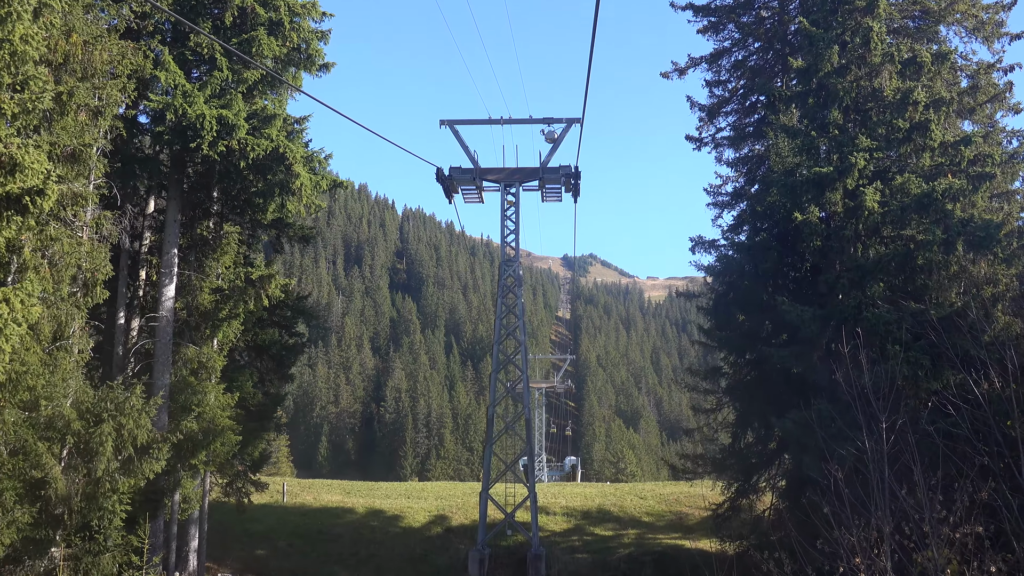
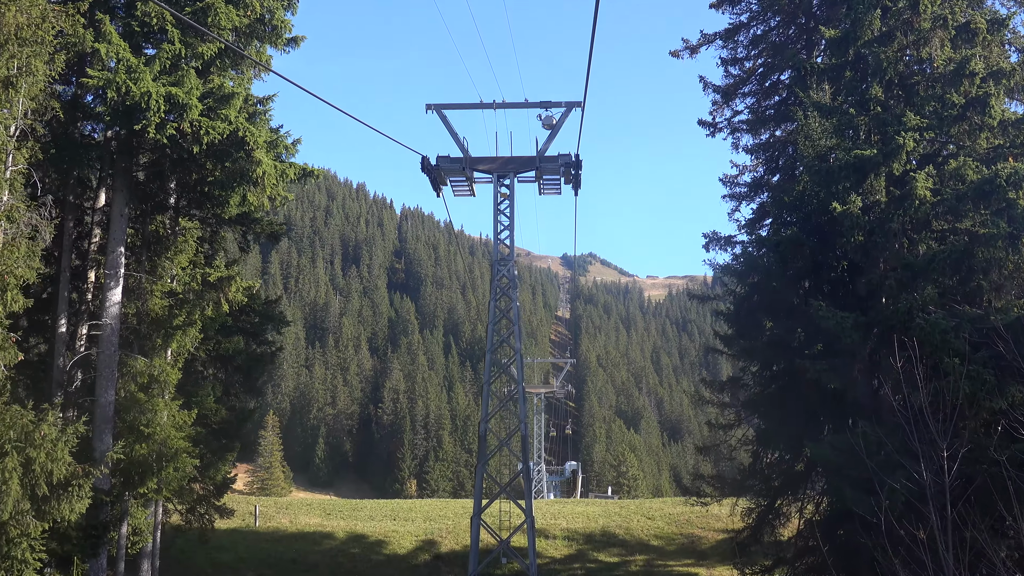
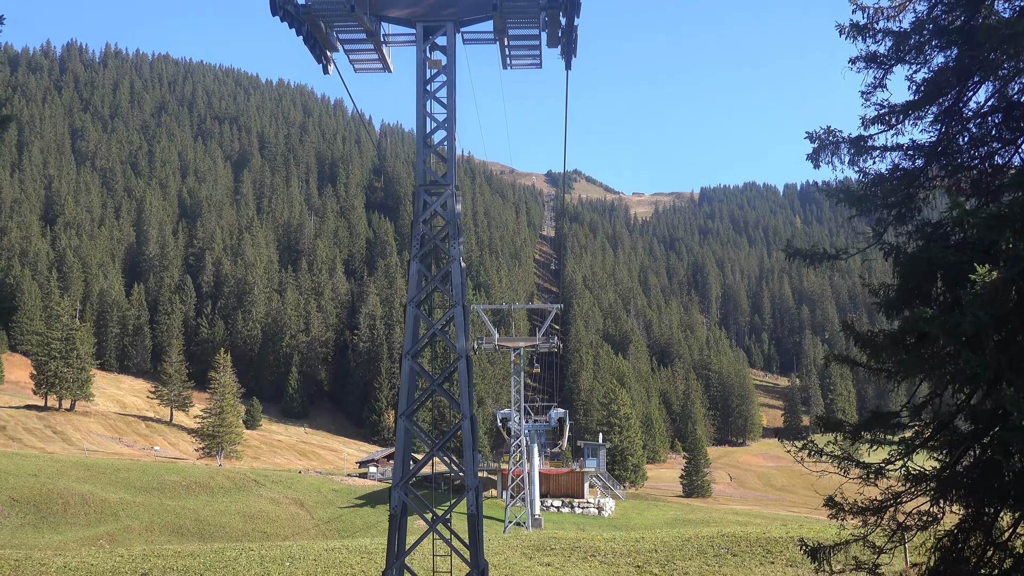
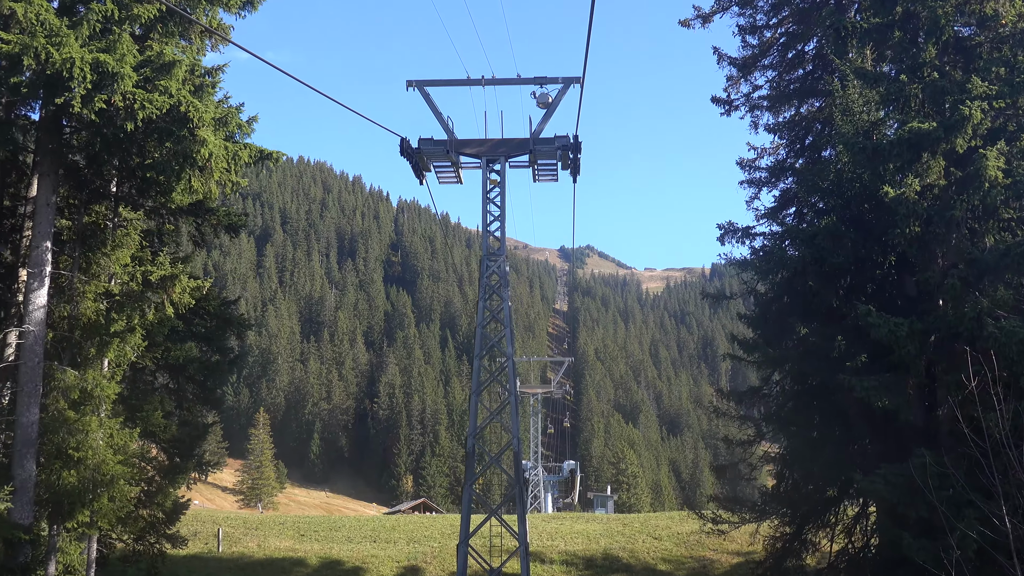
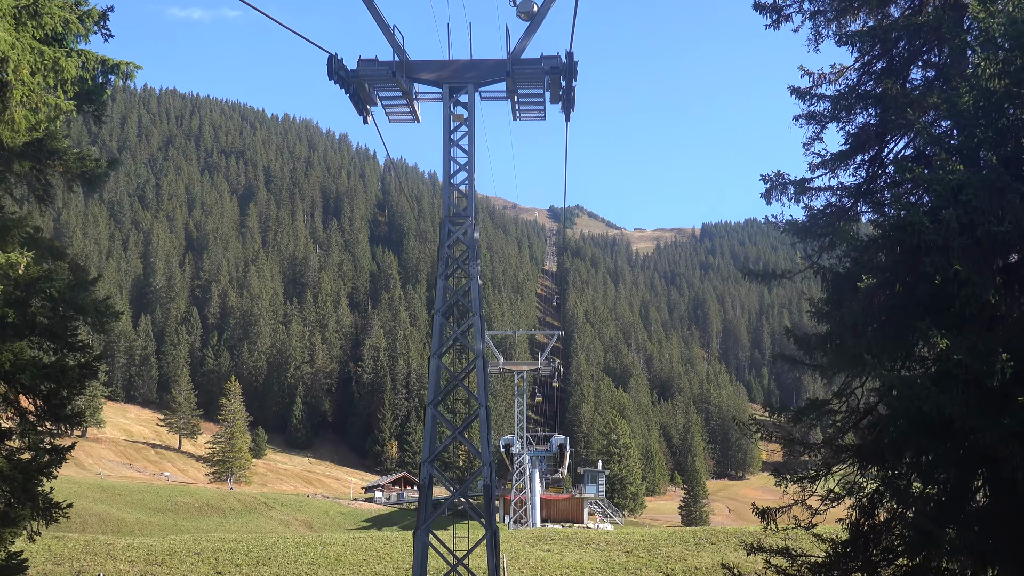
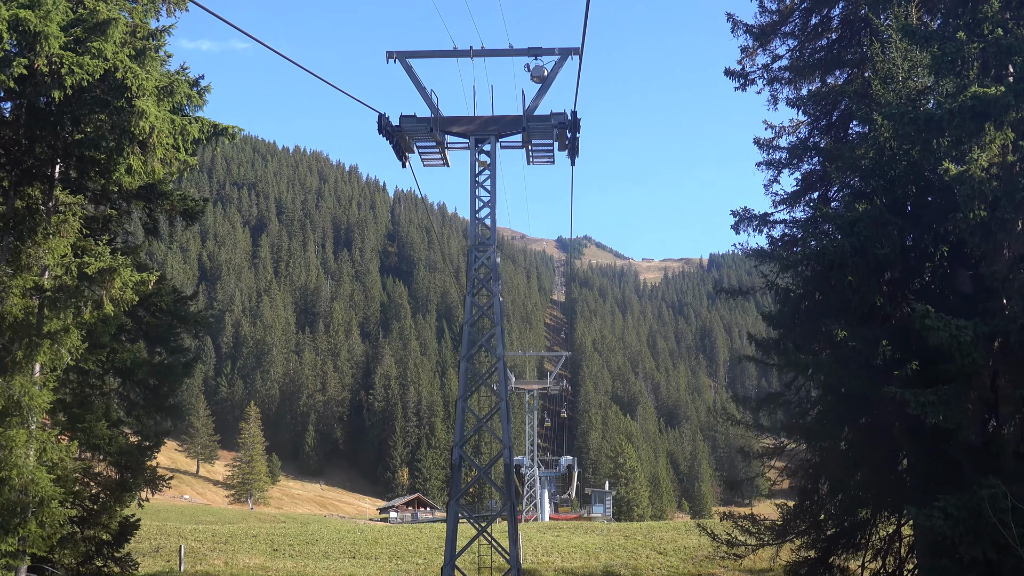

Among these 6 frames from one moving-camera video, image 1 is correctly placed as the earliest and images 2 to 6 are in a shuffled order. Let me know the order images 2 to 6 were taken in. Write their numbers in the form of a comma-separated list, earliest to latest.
2, 4, 6, 5, 3
